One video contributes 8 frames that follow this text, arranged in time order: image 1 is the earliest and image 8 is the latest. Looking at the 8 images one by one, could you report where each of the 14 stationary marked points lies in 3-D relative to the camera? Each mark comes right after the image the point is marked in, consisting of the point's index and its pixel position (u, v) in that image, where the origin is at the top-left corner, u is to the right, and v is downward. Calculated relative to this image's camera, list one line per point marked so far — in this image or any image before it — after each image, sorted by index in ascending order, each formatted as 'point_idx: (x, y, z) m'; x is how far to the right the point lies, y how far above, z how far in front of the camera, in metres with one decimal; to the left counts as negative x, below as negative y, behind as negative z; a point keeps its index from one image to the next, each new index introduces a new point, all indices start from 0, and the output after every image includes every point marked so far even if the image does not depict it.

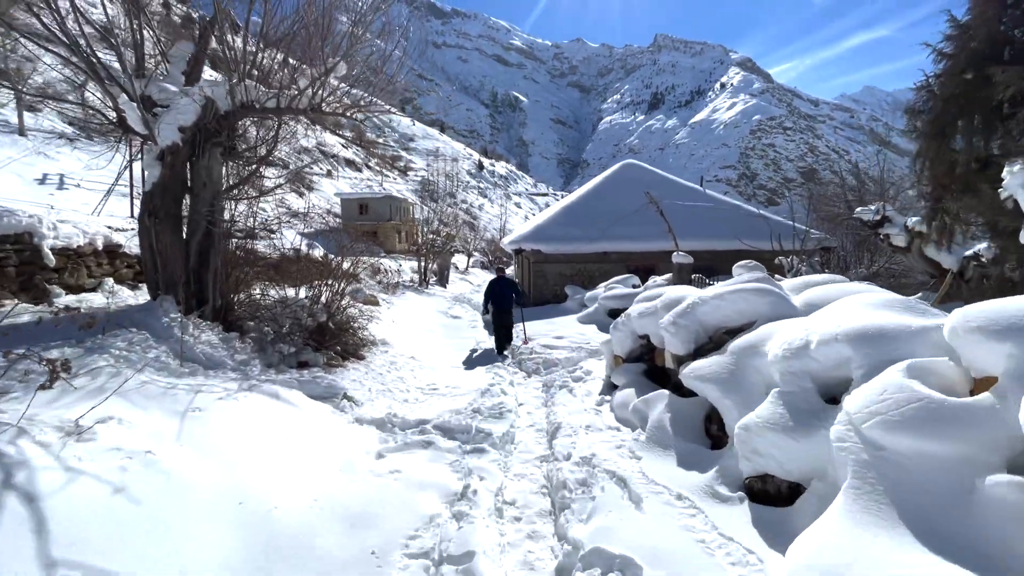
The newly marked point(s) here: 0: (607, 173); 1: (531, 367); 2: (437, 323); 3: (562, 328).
0: (+4.0, +4.7, +19.6) m
1: (+0.3, -1.5, +8.8) m
2: (-2.3, -1.0, +14.0) m
3: (+1.2, -1.0, +12.2) m
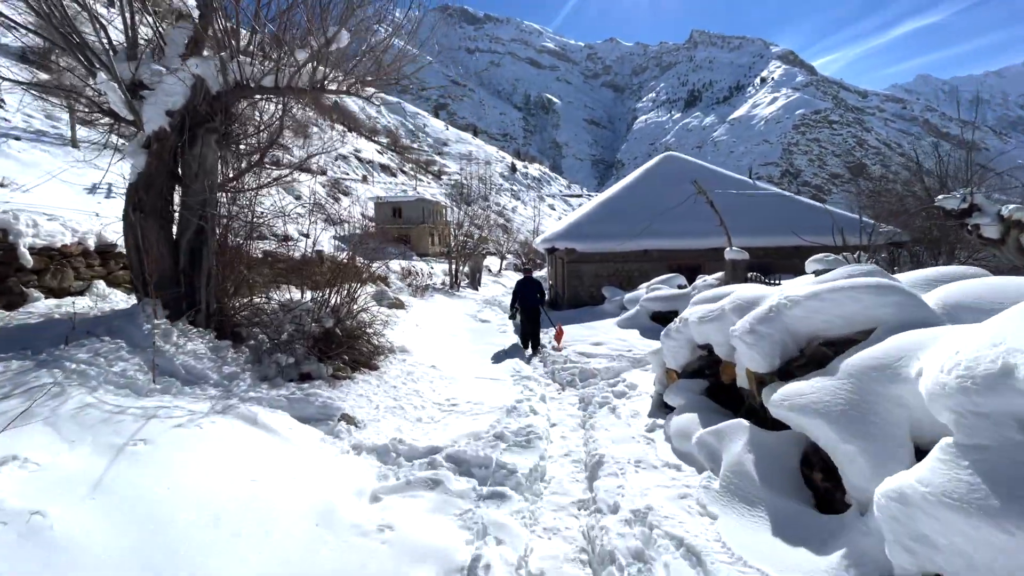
0: (+5.2, +4.6, +18.3) m
1: (+0.8, -1.5, +7.7) m
2: (-1.4, -1.1, +13.1) m
3: (+2.0, -1.1, +11.1) m
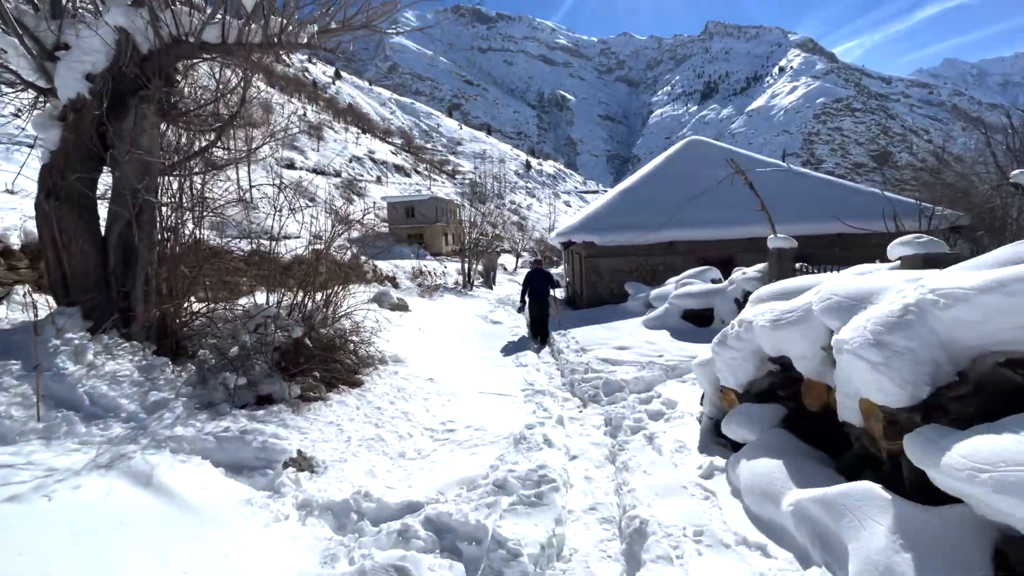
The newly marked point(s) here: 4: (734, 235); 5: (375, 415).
0: (+5.6, +4.8, +16.9) m
1: (+1.0, -1.4, +6.5) m
2: (-1.1, -1.0, +11.9) m
3: (+2.3, -1.0, +9.8) m
4: (+6.7, +1.6, +14.7) m
5: (-1.5, -1.4, +5.2) m
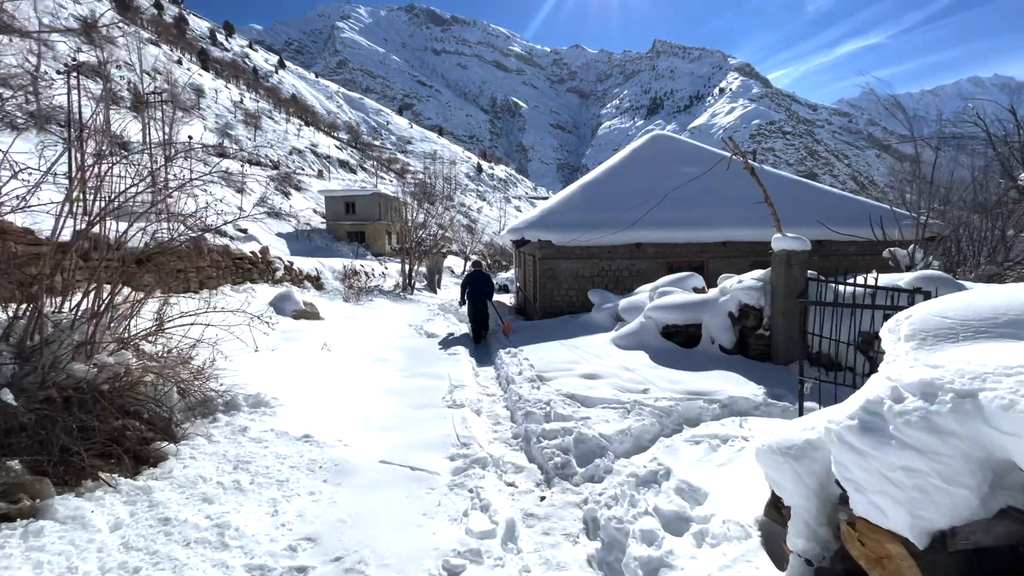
0: (+3.9, +4.5, +15.1) m
1: (+0.3, -1.5, +4.2) m
2: (-2.3, -1.1, +9.4) m
3: (+1.2, -1.1, +7.6) m
4: (+5.2, +1.4, +13.0) m
5: (-2.0, -1.4, +2.6) m
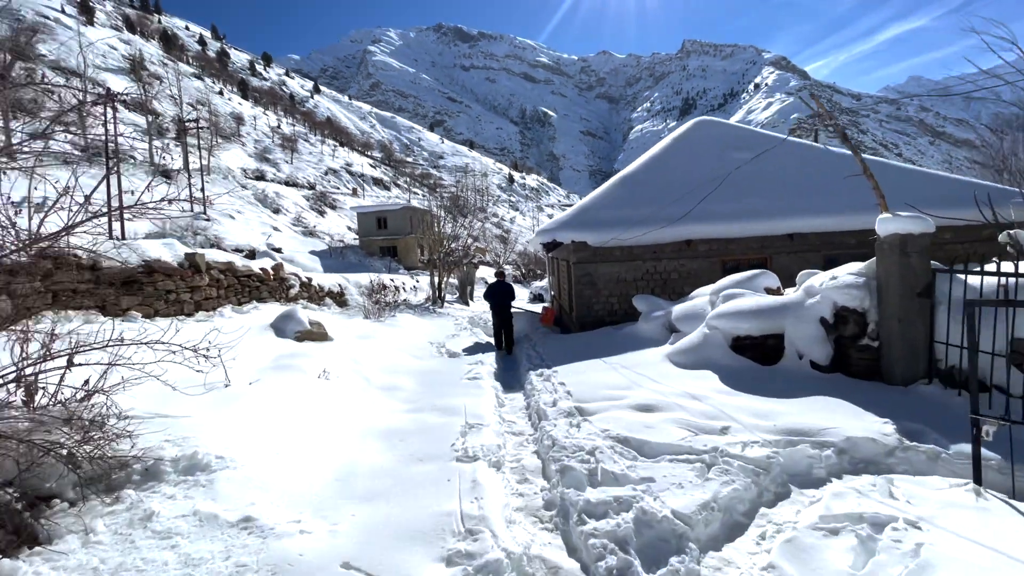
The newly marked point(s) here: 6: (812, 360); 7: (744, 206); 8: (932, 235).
0: (+4.7, +4.4, +13.4) m
1: (+0.5, -1.5, +2.7) m
2: (-1.7, -1.4, +8.1) m
3: (+1.7, -1.2, +6.1) m
4: (+5.9, +1.3, +11.1) m
5: (-1.9, -1.5, +1.3) m
6: (+3.8, -0.9, +6.1) m
7: (+5.6, +2.0, +11.5) m
8: (+4.7, +0.6, +5.4) m
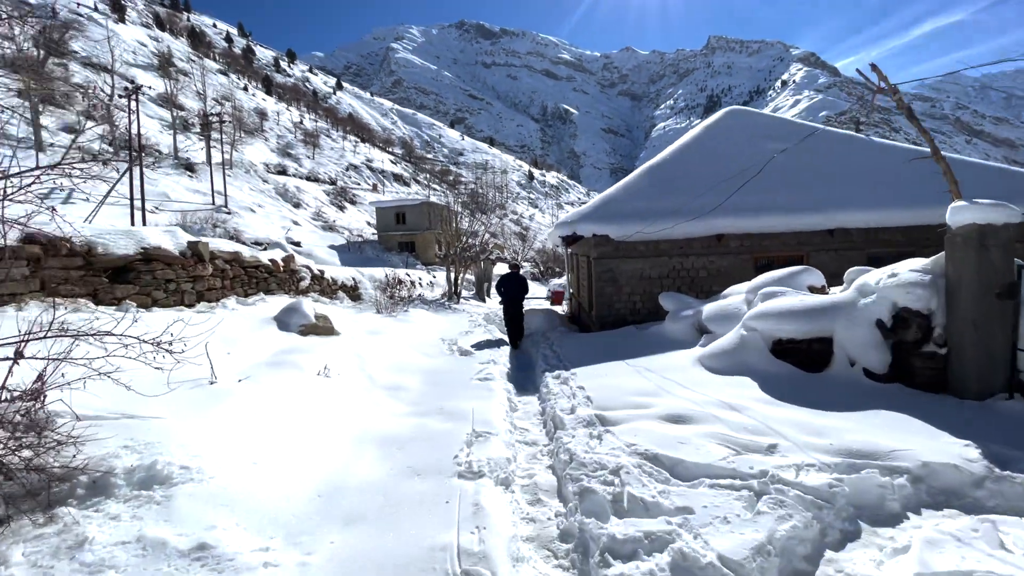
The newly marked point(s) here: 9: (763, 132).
0: (+5.2, +4.4, +12.6) m
1: (+0.5, -1.5, +2.1) m
2: (-1.5, -1.2, +7.6) m
3: (+1.8, -1.1, +5.4) m
4: (+6.3, +1.3, +10.3) m
5: (-2.0, -1.4, +0.8) m
6: (+3.9, -0.9, +5.3) m
7: (+6.0, +2.0, +10.7) m
8: (+4.8, +0.6, +4.6) m
9: (+6.4, +4.0, +12.3) m
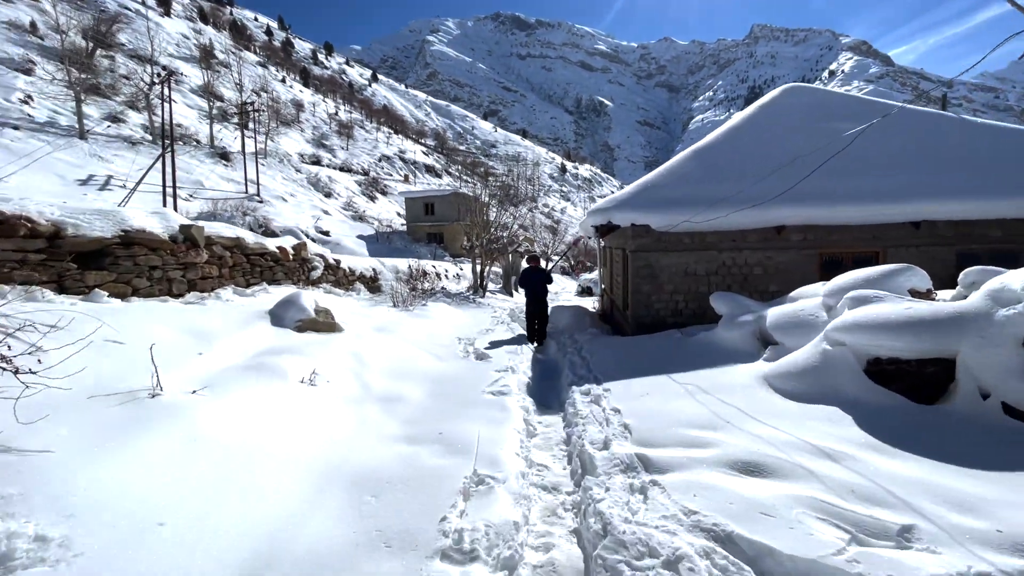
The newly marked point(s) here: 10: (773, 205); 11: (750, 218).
0: (+5.9, +4.4, +11.1) m
1: (+0.5, -1.5, +1.0) m
2: (-1.2, -1.2, +6.5) m
3: (+2.0, -1.1, +4.2) m
4: (+6.8, +1.3, +8.8) m
5: (-2.1, -1.4, -0.2) m
6: (+4.1, -0.9, +4.0) m
7: (+6.5, +2.0, +9.2) m
8: (+5.0, +0.5, +3.2) m
9: (+7.1, +4.0, +10.7) m
10: (+4.9, +1.6, +9.0) m
11: (+4.5, +1.3, +9.0) m
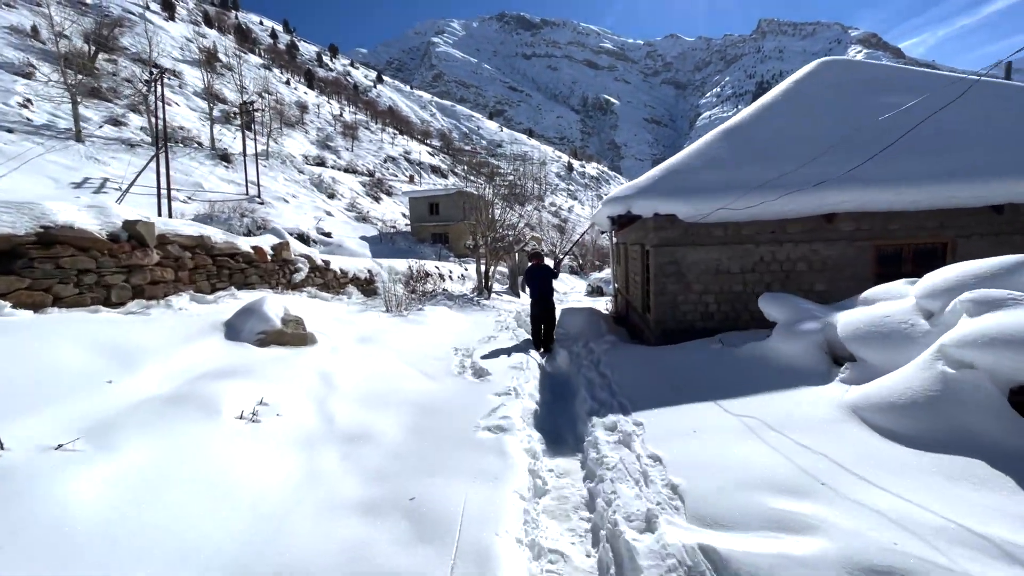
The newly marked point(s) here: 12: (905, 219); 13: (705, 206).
0: (+6.0, +4.5, +9.7) m
1: (+0.4, -1.5, -0.3) m
2: (-1.2, -1.2, +5.3) m
3: (+2.0, -1.2, +2.9) m
4: (+6.9, +1.4, +7.4) m
5: (-2.2, -1.4, -1.4) m
6: (+4.1, -0.9, +2.7) m
7: (+6.6, +2.0, +7.8) m
8: (+4.9, +0.5, +1.8) m
9: (+7.2, +4.1, +9.4) m
10: (+4.9, +1.6, +7.6) m
11: (+4.5, +1.3, +7.7) m
12: (+6.3, +1.1, +7.7) m
13: (+3.1, +1.3, +7.9) m
